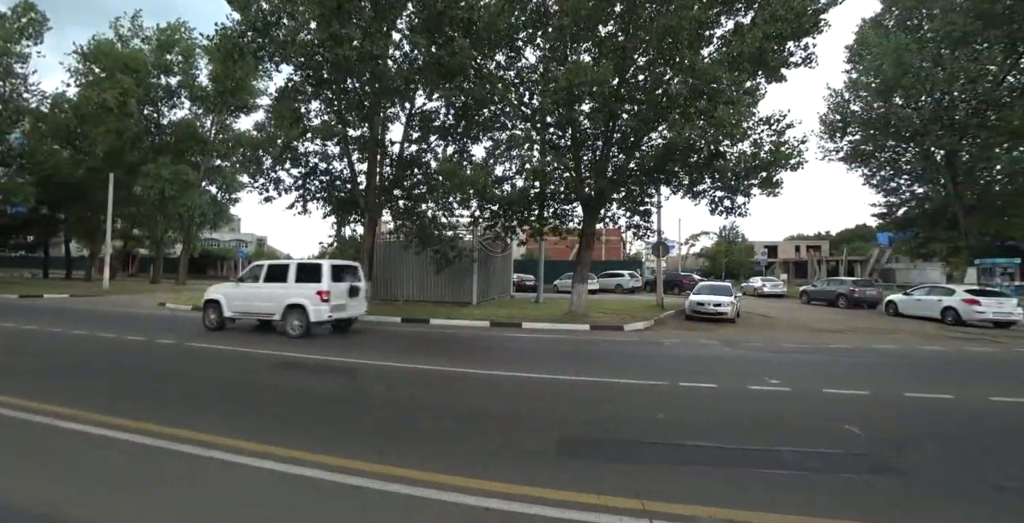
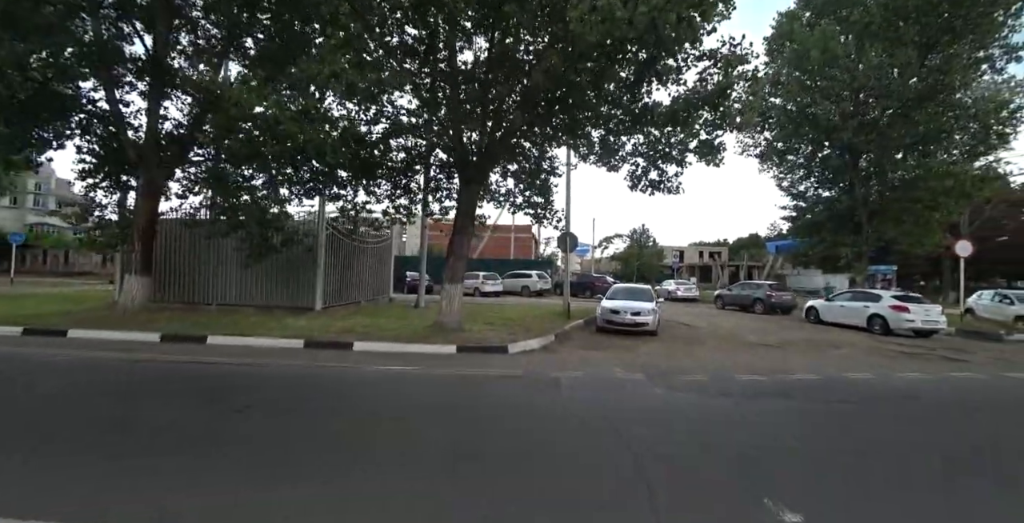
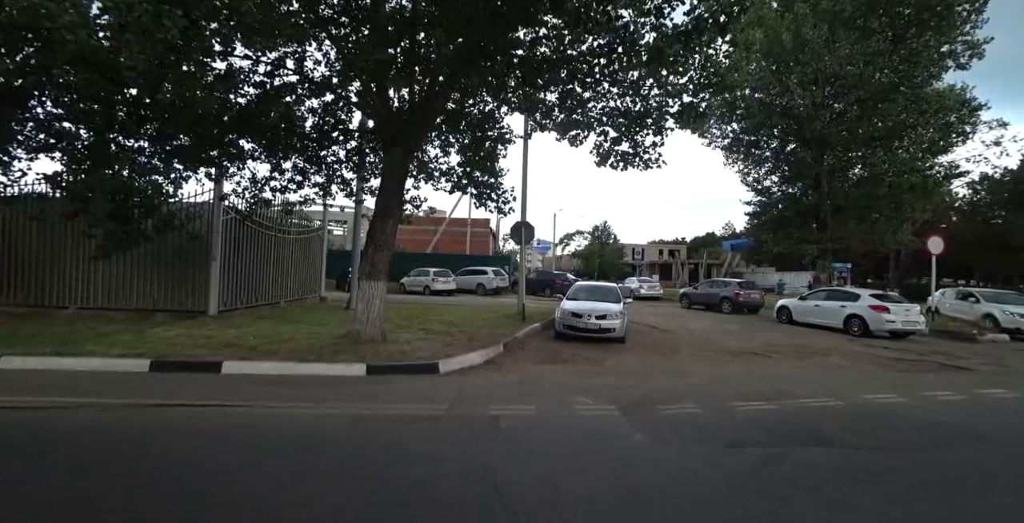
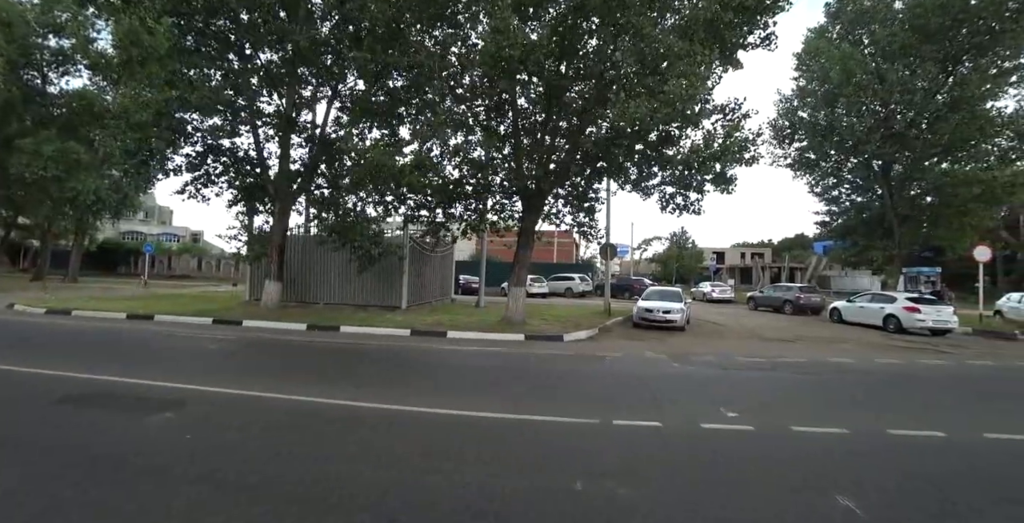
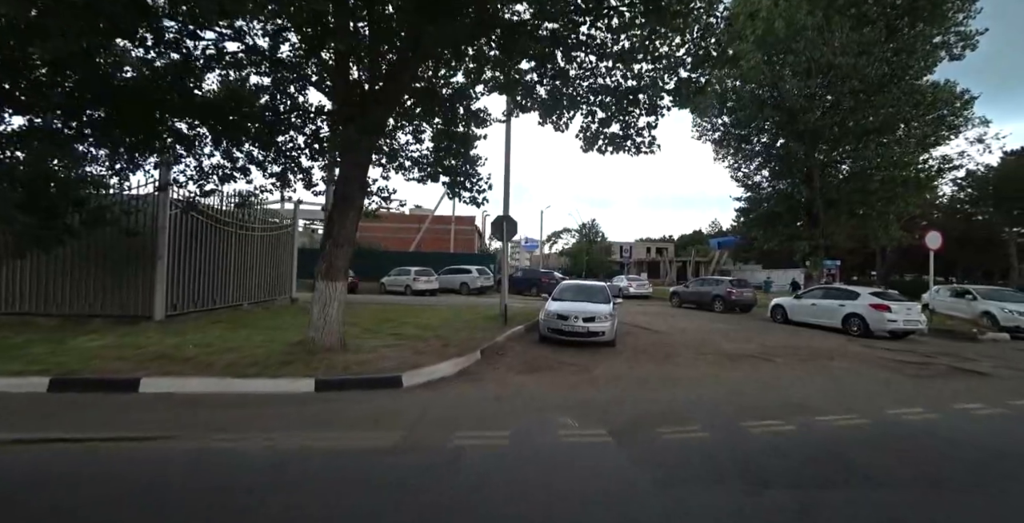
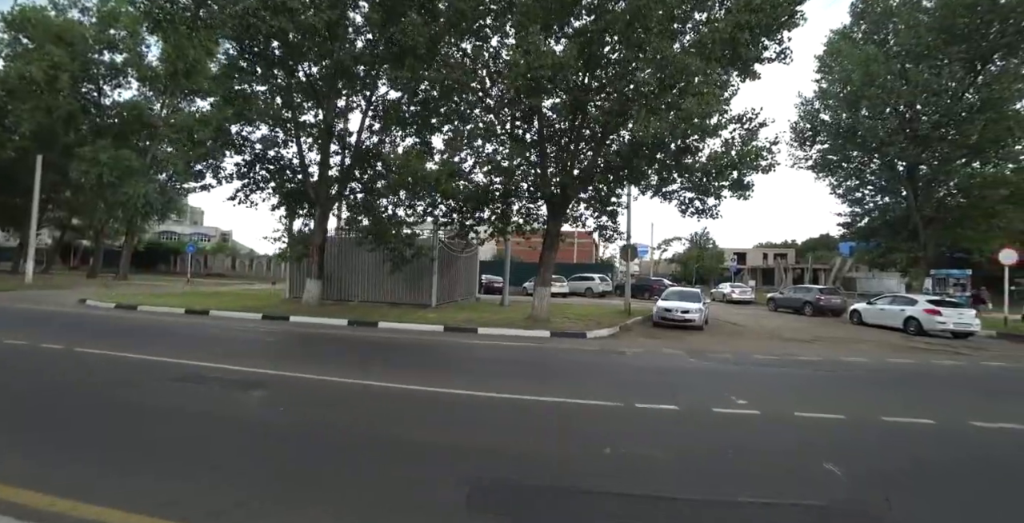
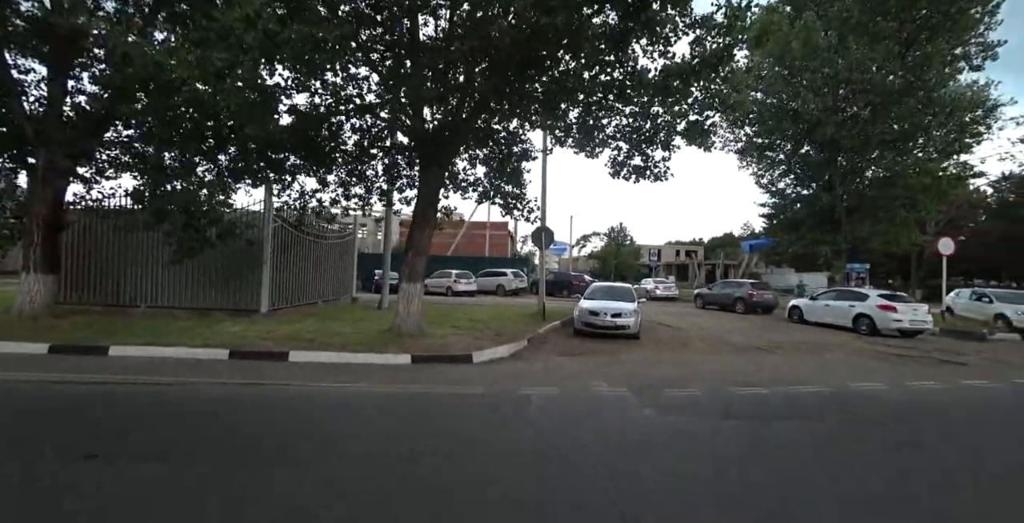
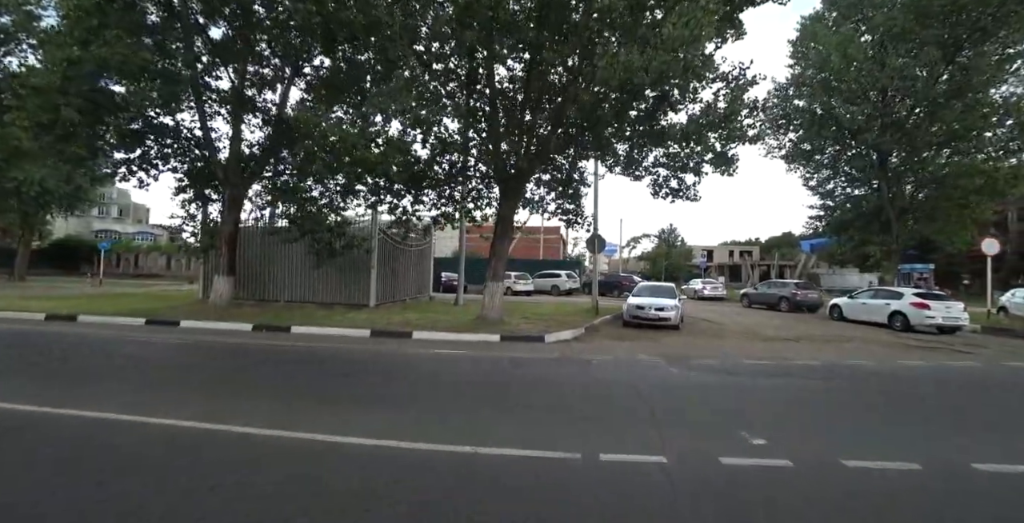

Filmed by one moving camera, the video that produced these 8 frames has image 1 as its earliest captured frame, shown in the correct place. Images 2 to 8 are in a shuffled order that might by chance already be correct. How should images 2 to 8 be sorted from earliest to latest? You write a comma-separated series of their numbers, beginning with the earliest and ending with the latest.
6, 4, 8, 2, 7, 3, 5
